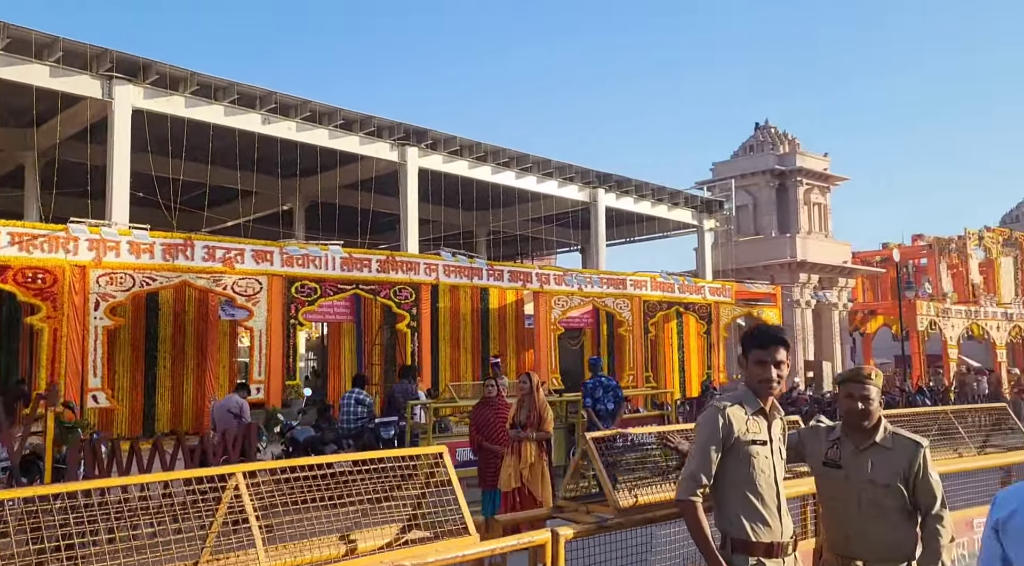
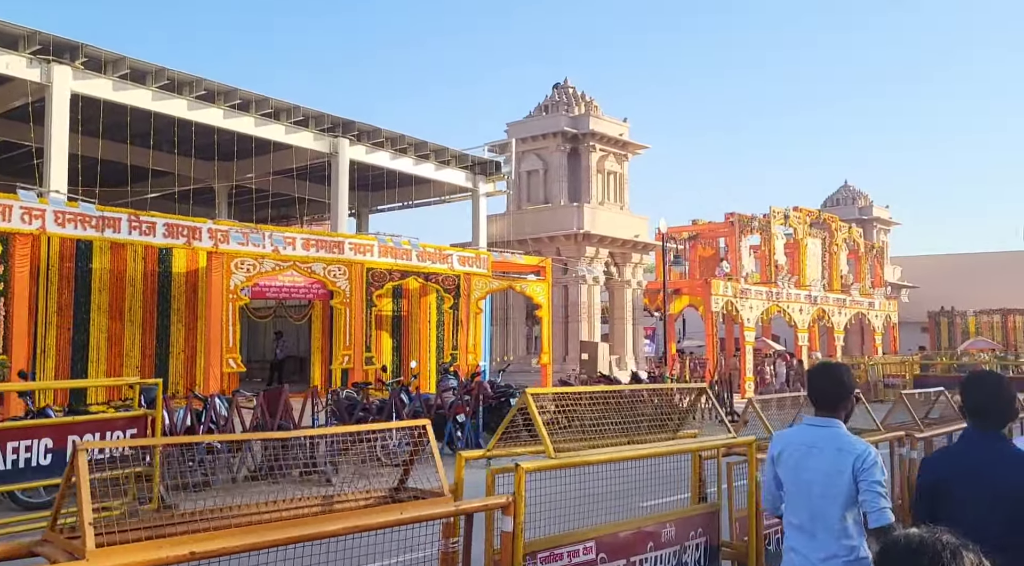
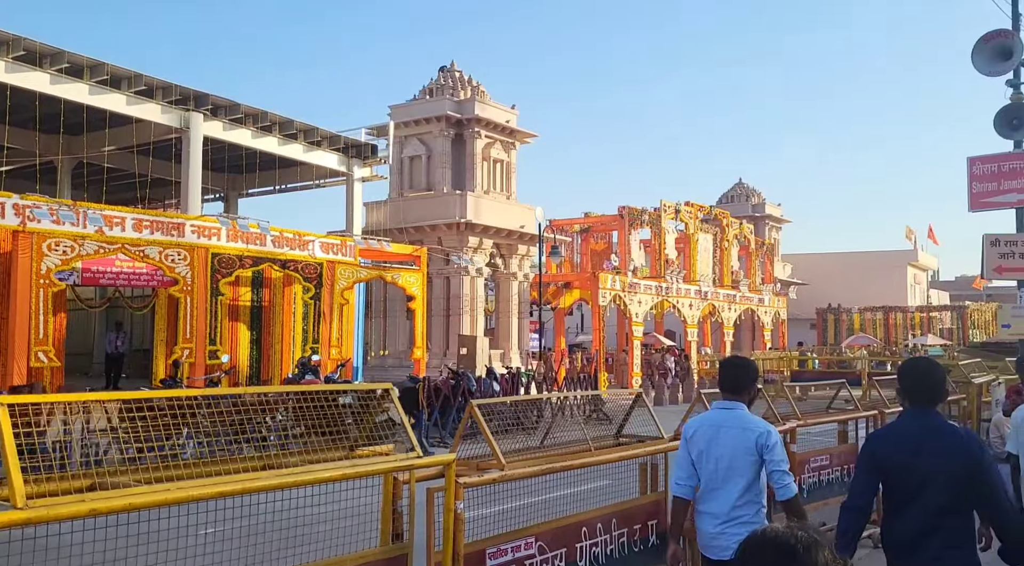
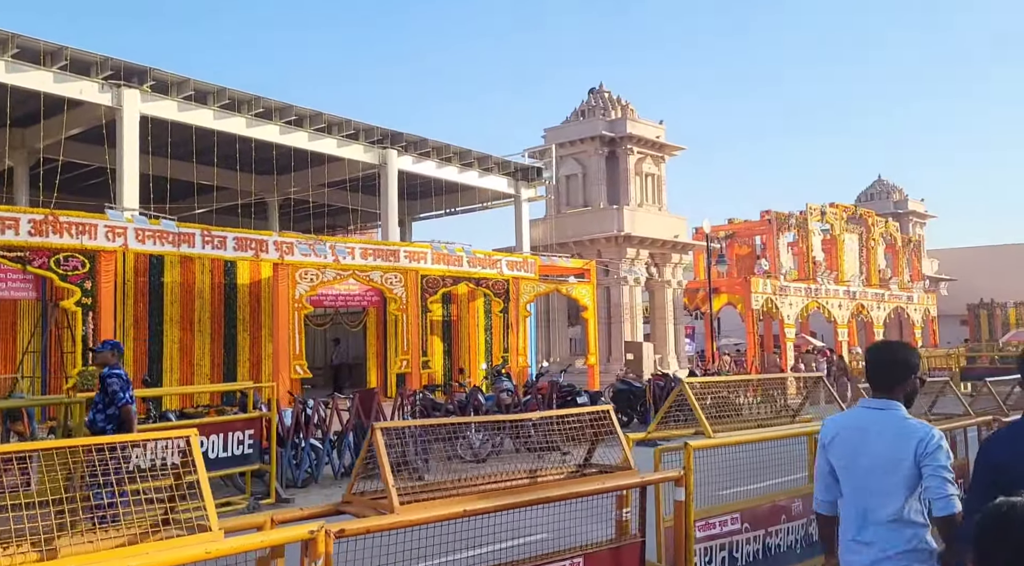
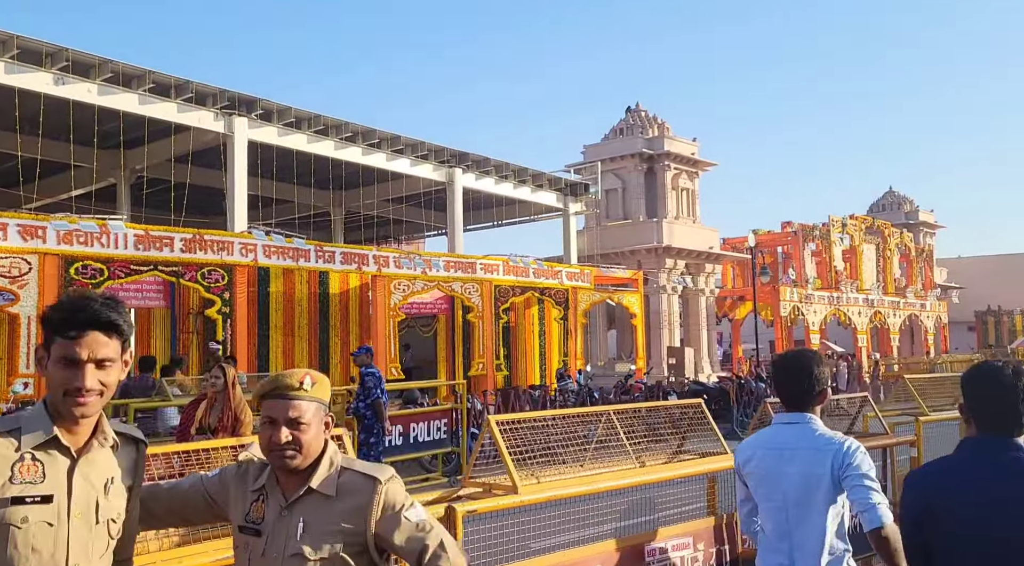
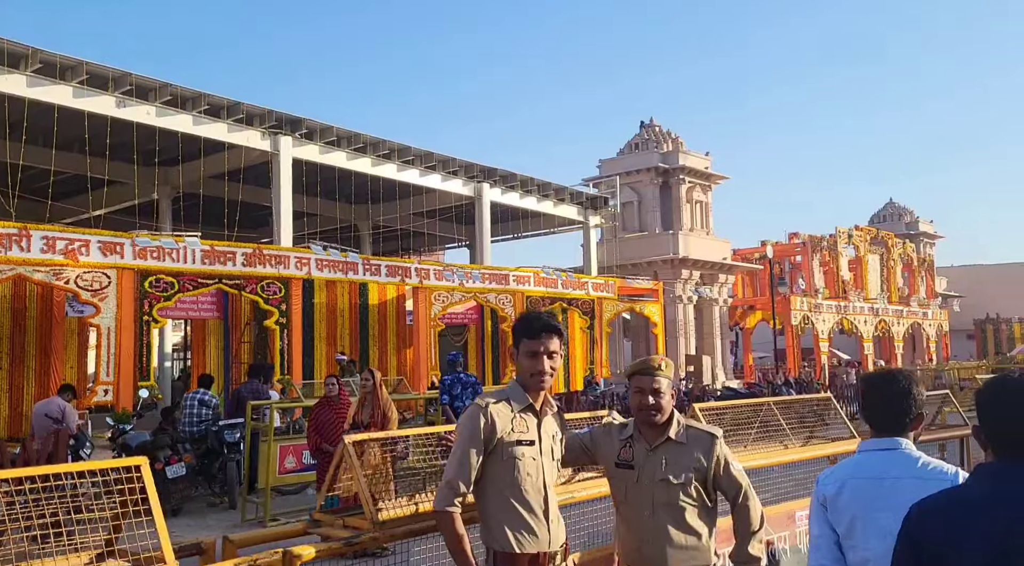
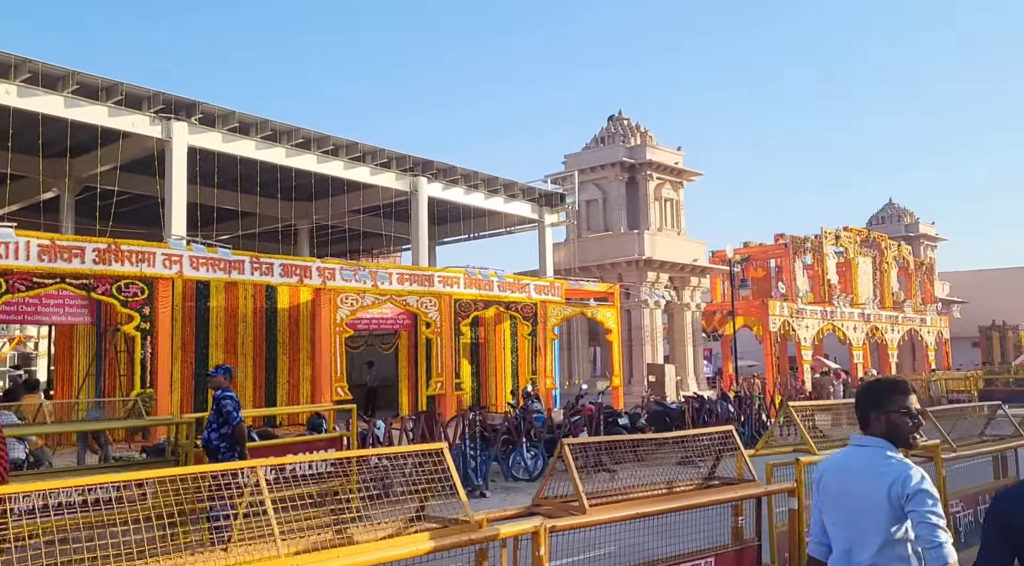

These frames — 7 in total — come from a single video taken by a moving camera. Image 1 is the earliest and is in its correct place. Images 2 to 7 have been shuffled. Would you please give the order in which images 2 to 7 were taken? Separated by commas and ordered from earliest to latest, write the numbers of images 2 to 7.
6, 5, 7, 4, 2, 3
